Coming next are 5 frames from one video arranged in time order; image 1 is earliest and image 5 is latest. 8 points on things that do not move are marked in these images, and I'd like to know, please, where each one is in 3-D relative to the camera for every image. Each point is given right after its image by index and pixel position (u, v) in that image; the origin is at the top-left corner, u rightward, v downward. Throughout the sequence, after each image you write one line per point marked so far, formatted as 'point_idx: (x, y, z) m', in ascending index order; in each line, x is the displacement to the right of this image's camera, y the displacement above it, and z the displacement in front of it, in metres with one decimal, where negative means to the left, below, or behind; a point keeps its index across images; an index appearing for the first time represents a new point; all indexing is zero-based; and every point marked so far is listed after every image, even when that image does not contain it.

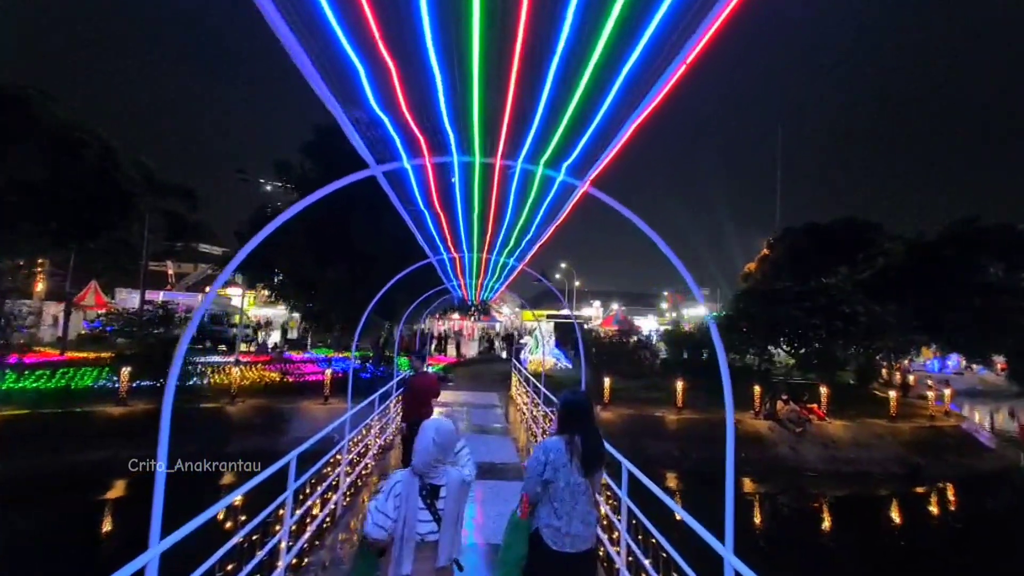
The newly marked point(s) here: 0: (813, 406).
0: (+13.2, -5.1, +18.9) m
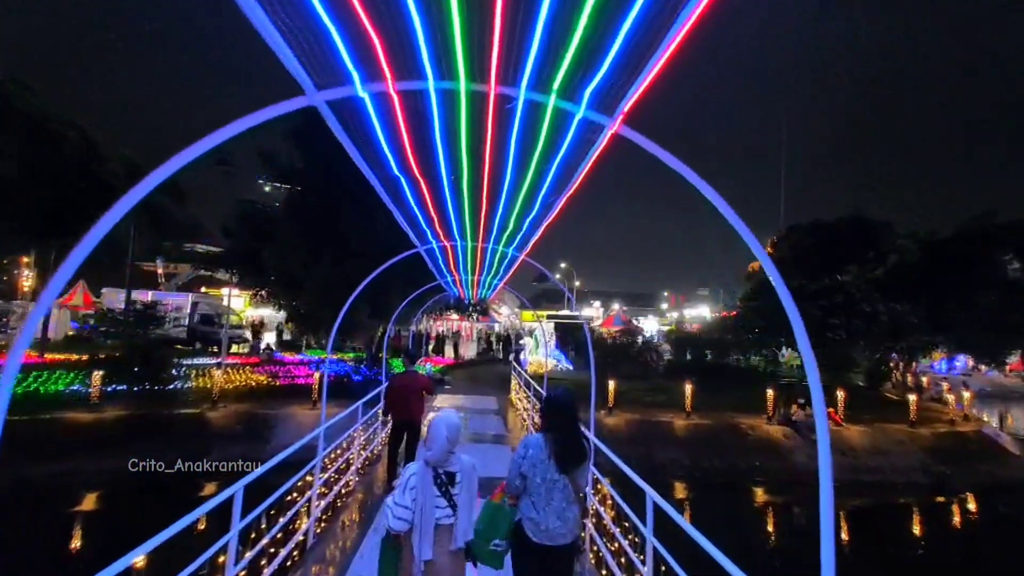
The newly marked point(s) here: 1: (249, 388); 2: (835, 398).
0: (+13.2, -5.1, +17.9) m
1: (-11.6, -4.5, +18.8) m
2: (+13.7, -4.7, +18.3) m
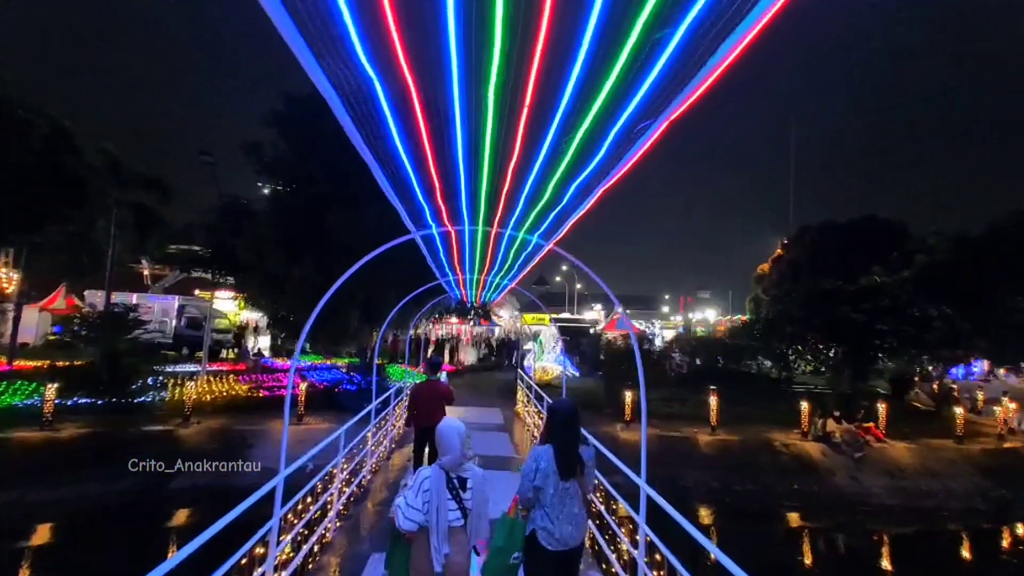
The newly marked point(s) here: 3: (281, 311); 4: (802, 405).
0: (+13.5, -5.1, +16.2) m
1: (-11.3, -4.5, +17.0) m
2: (+14.0, -4.8, +16.6) m
3: (-9.3, -0.9, +17.3) m
4: (+11.2, -4.5, +16.5) m
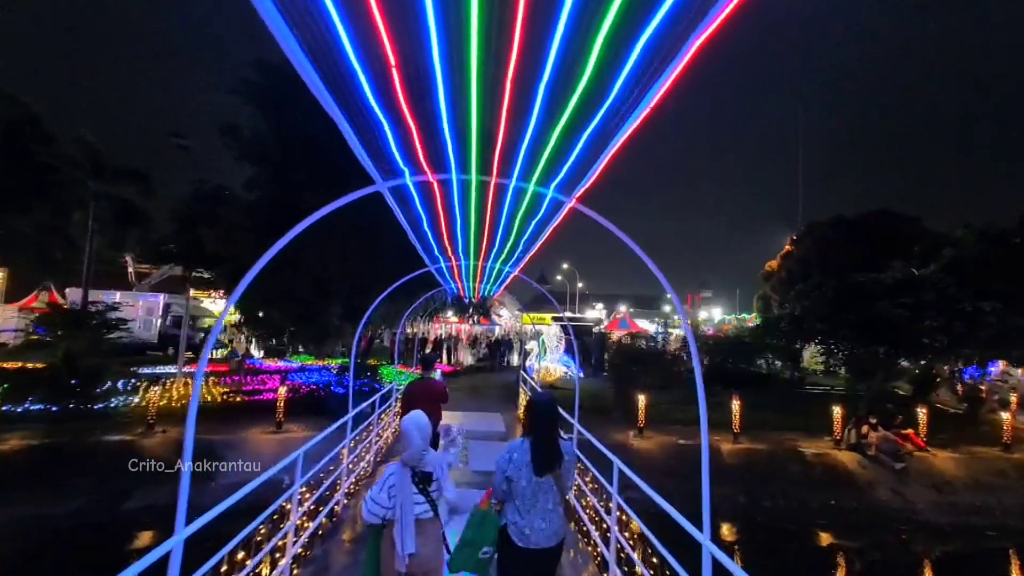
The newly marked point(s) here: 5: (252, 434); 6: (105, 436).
0: (+13.5, -4.9, +14.7) m
1: (-11.2, -4.3, +15.5) m
2: (+14.1, -4.5, +15.1) m
3: (-9.2, -0.7, +15.7) m
4: (+11.2, -4.2, +15.0) m
5: (-8.5, -4.8, +14.0) m
6: (-12.4, -4.5, +13.2) m
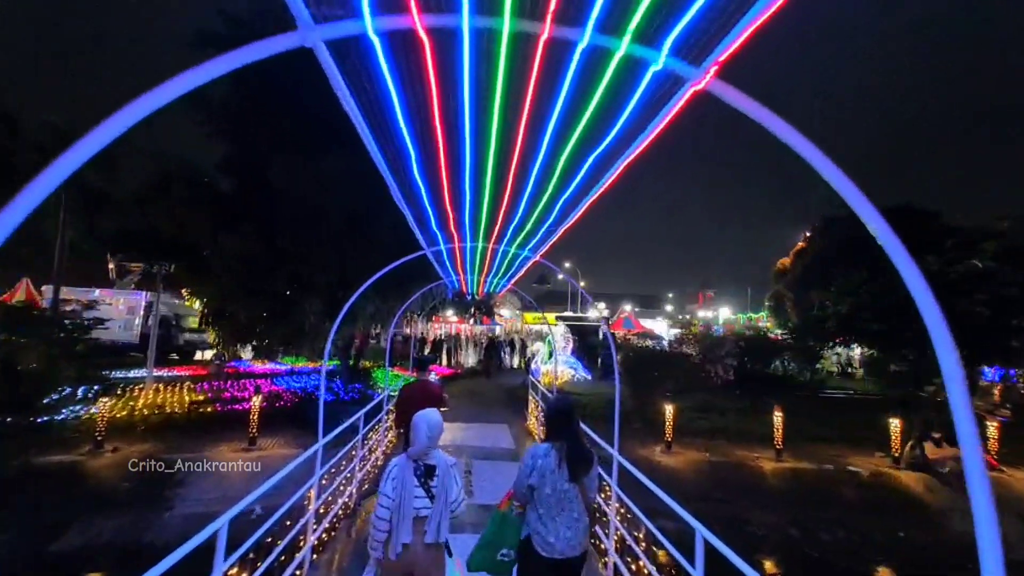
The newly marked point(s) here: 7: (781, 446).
0: (+13.8, -4.7, +12.8) m
1: (-11.0, -4.2, +13.6) m
2: (+14.4, -4.3, +13.2) m
3: (-8.9, -0.5, +13.8) m
4: (+11.5, -4.1, +13.1) m
5: (-8.2, -4.6, +12.1) m
6: (-12.1, -4.3, +11.2) m
7: (+8.3, -4.9, +13.4) m
